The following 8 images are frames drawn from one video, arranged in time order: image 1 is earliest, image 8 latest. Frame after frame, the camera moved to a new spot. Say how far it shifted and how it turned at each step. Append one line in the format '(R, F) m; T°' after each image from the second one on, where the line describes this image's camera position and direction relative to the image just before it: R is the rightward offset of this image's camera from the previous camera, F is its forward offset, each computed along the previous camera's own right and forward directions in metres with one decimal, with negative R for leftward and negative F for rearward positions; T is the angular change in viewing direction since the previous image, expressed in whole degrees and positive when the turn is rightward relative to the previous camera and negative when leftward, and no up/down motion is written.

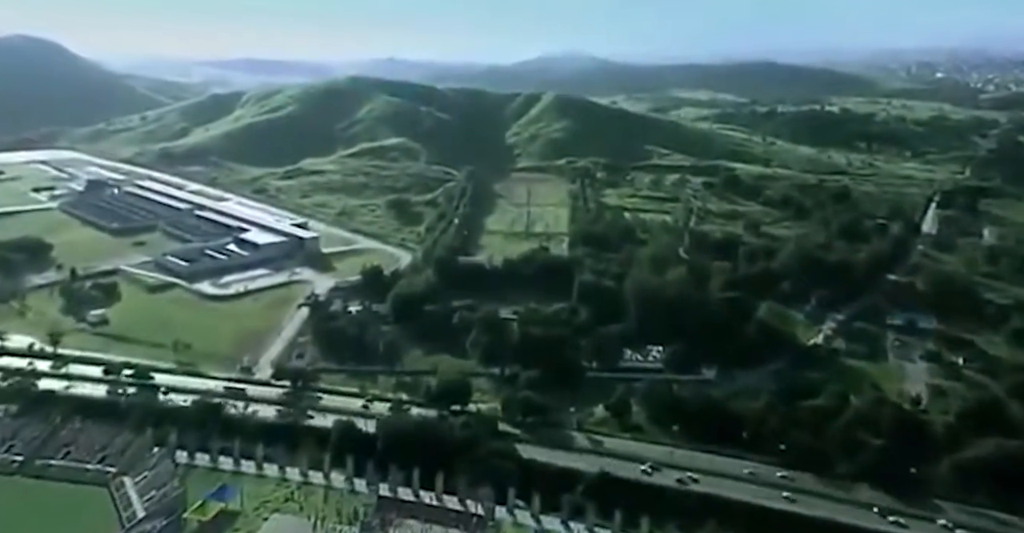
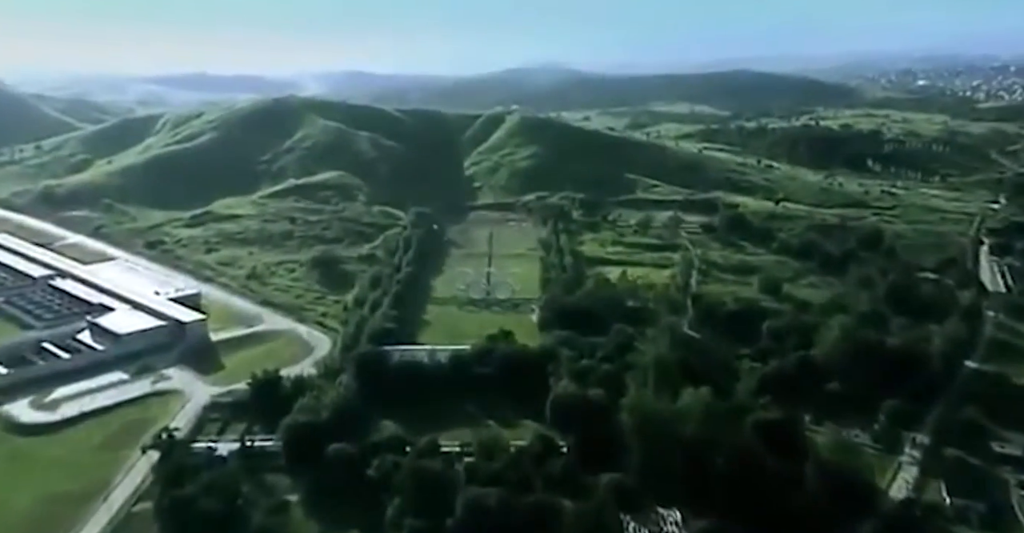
(+0.9, +10.2) m; +2°
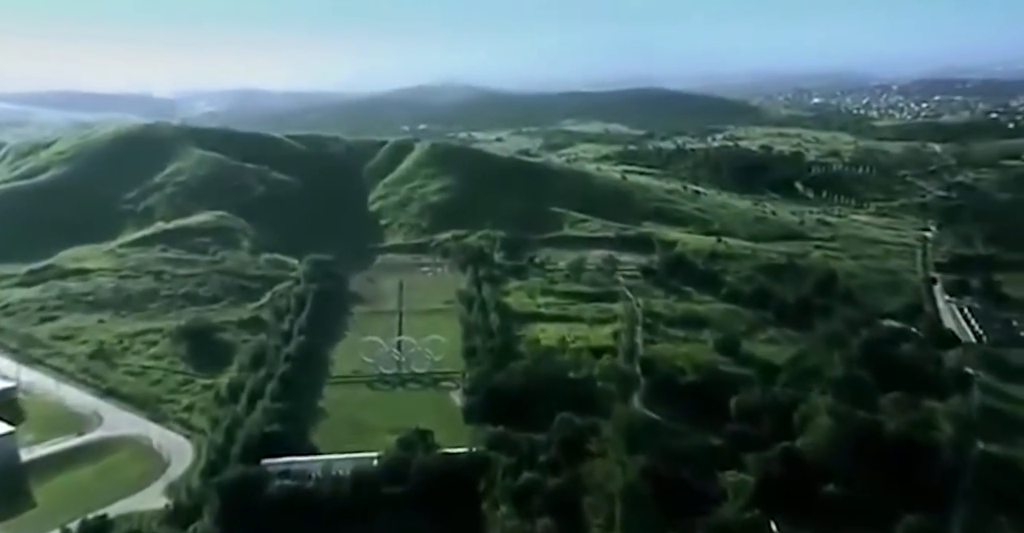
(-0.2, +6.2) m; +6°
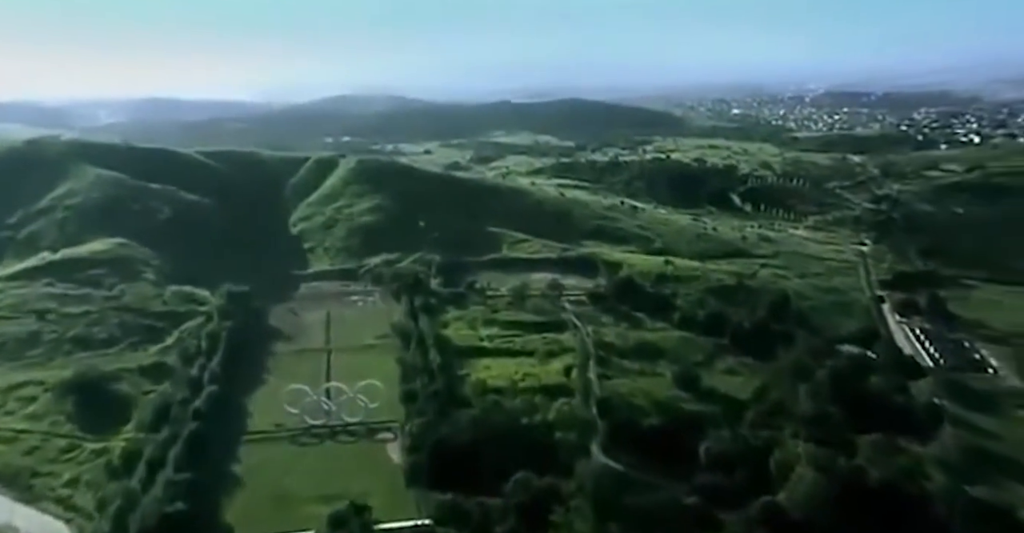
(-0.6, +3.1) m; +5°
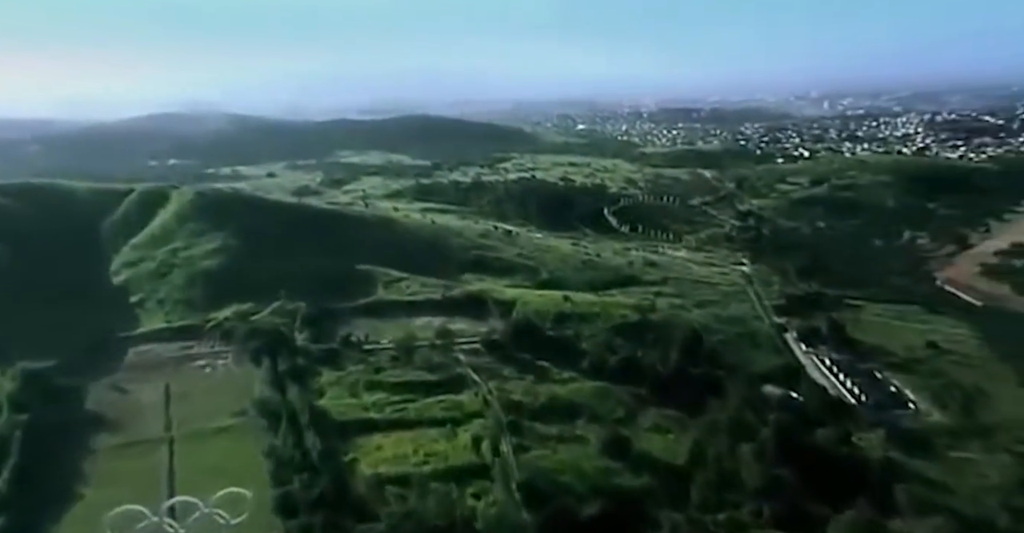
(-1.4, +5.4) m; +11°
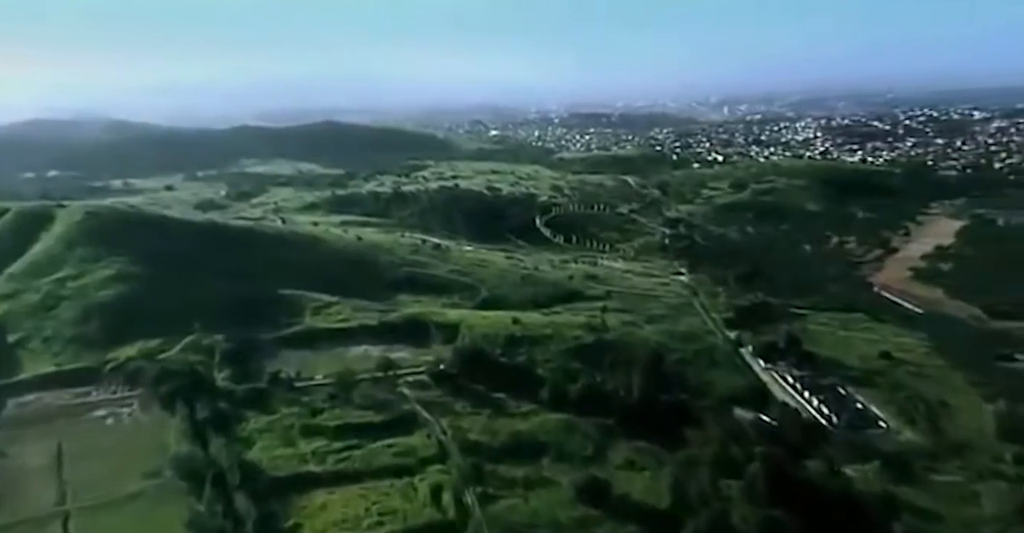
(-1.4, +3.0) m; +6°
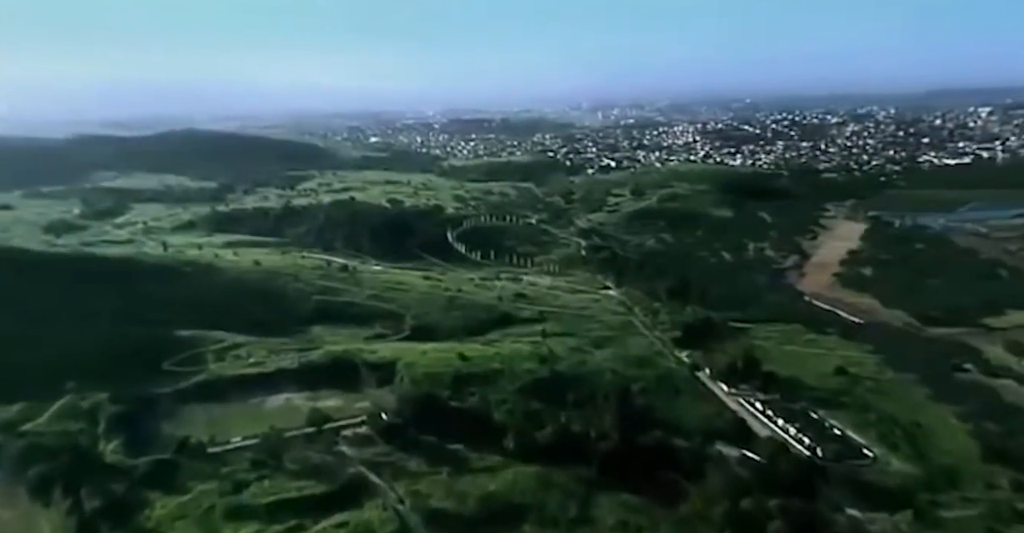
(-2.5, +4.1) m; +8°
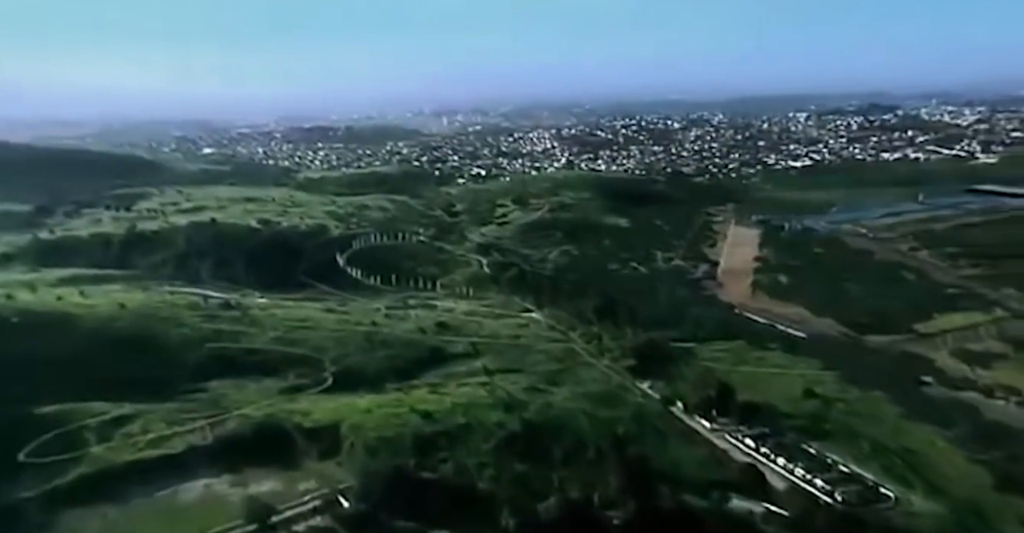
(-4.0, +5.1) m; +11°
